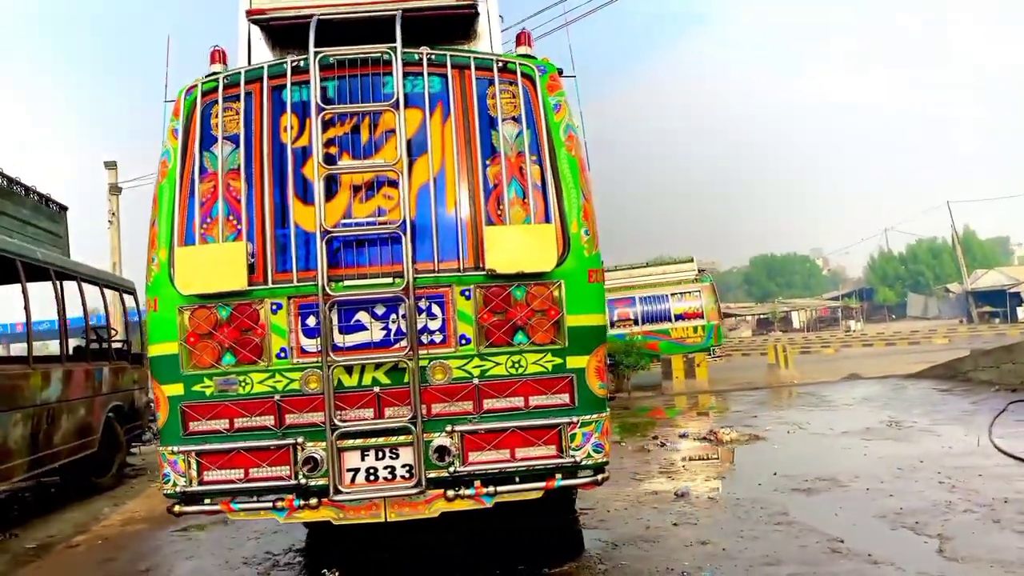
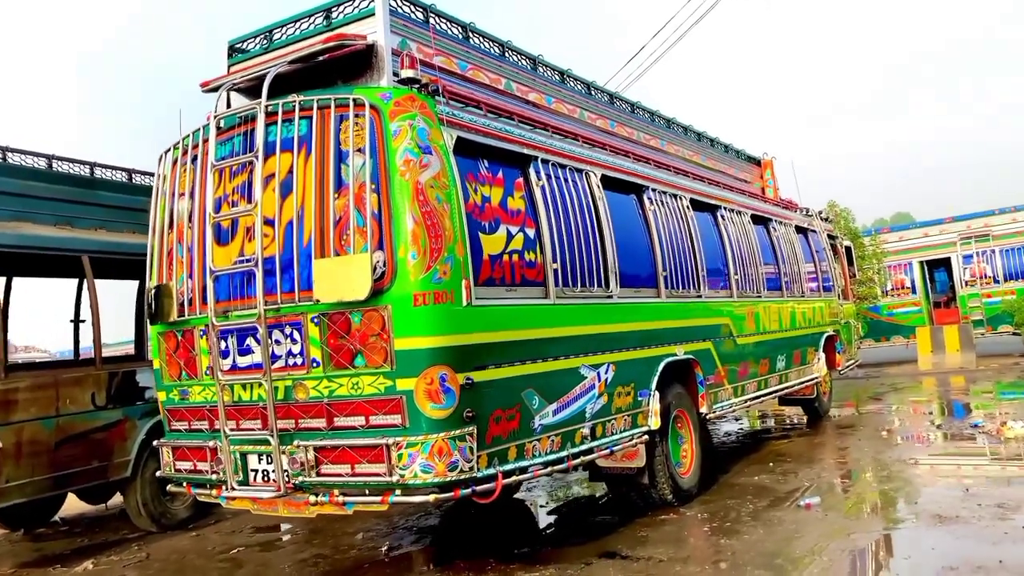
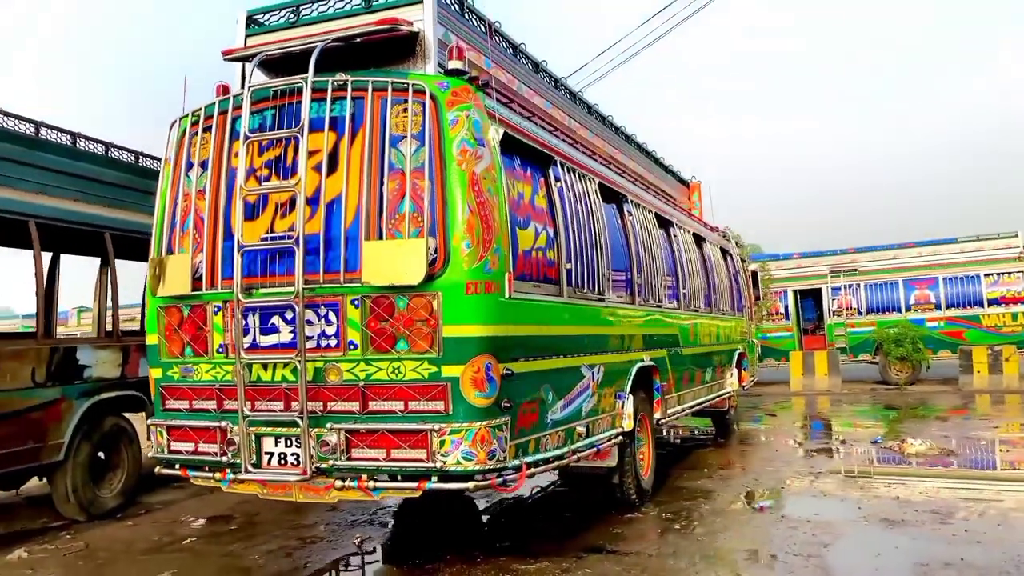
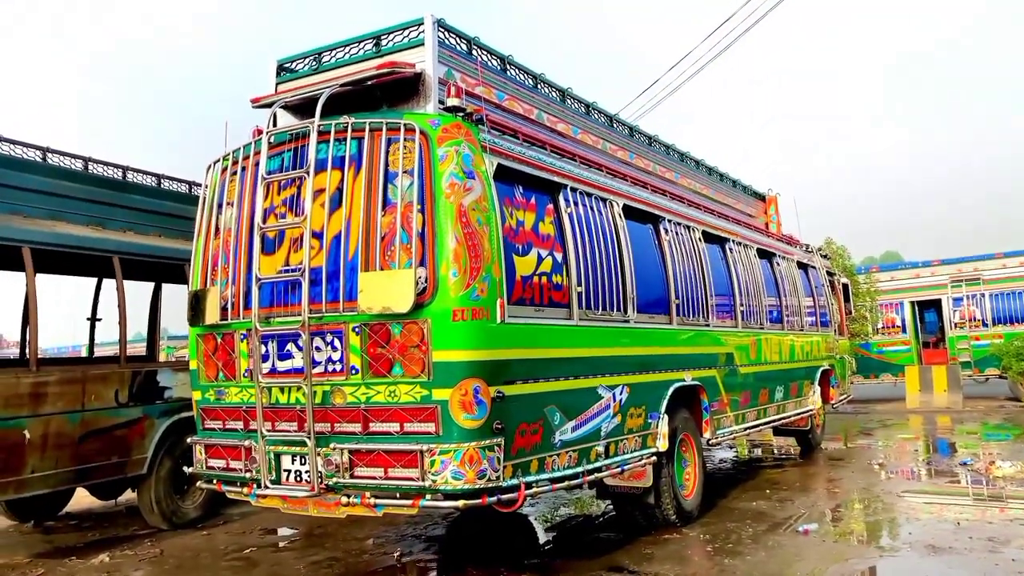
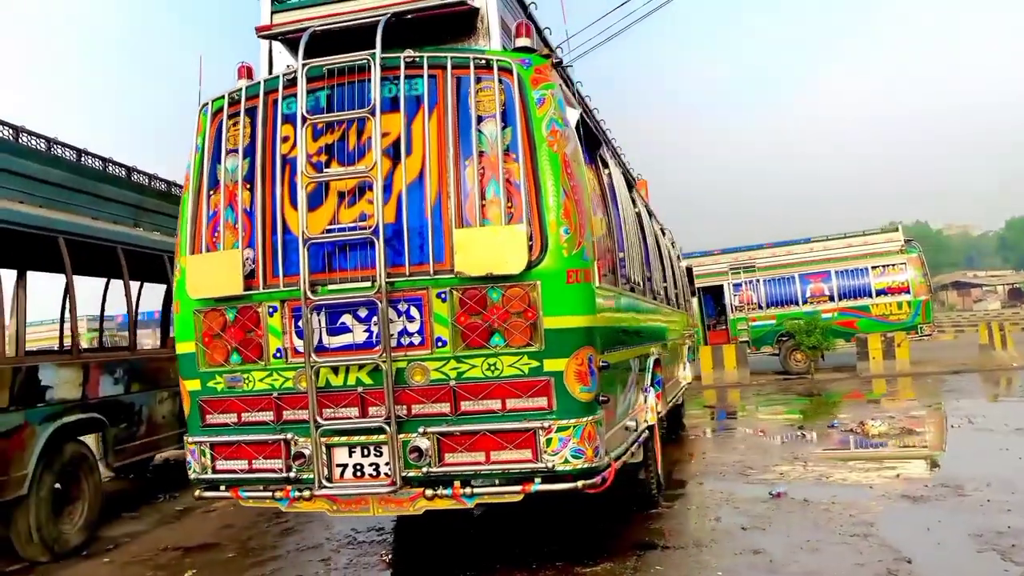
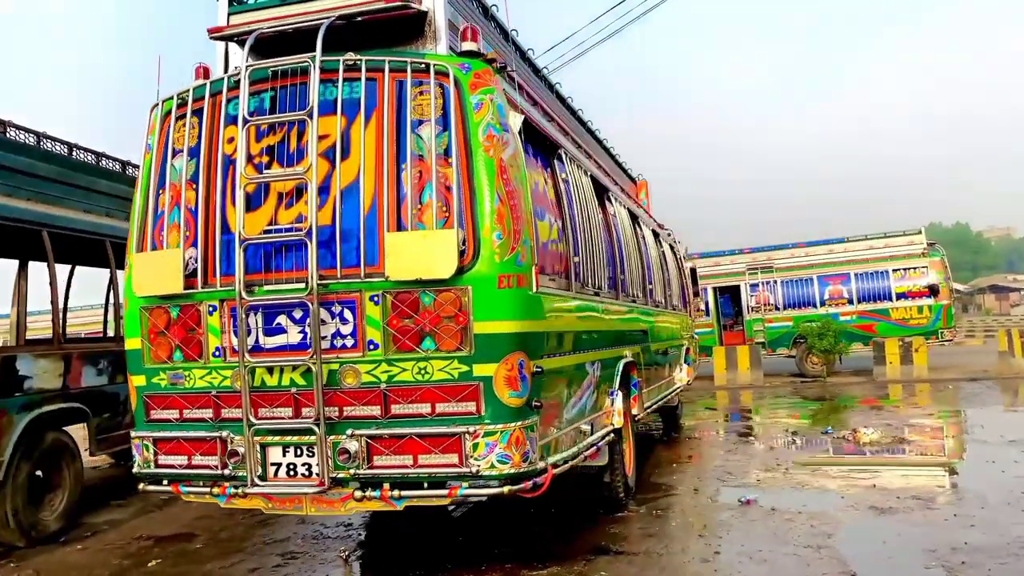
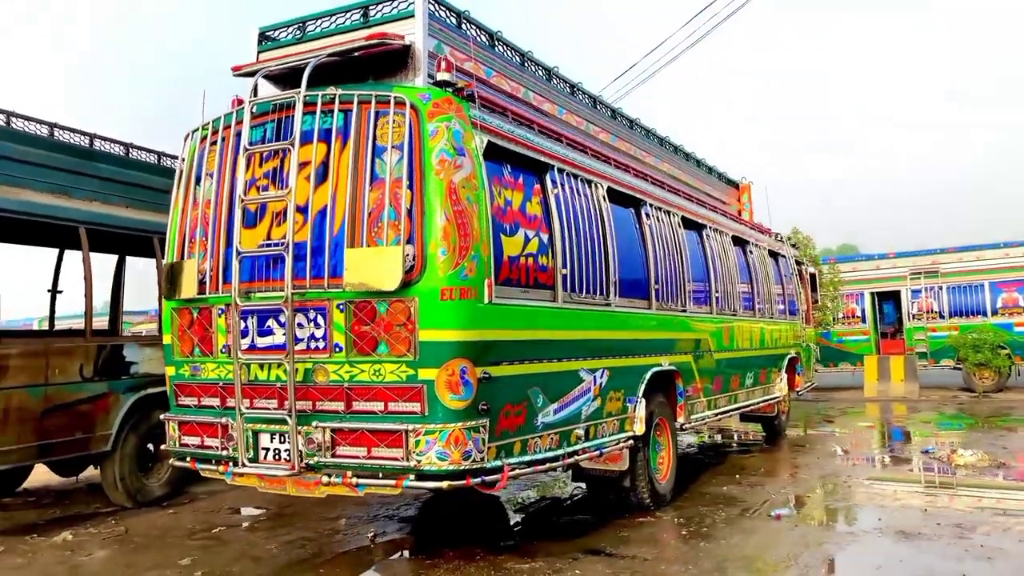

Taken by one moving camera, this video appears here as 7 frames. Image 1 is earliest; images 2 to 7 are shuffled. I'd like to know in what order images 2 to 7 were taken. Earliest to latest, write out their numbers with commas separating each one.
5, 6, 3, 7, 4, 2
